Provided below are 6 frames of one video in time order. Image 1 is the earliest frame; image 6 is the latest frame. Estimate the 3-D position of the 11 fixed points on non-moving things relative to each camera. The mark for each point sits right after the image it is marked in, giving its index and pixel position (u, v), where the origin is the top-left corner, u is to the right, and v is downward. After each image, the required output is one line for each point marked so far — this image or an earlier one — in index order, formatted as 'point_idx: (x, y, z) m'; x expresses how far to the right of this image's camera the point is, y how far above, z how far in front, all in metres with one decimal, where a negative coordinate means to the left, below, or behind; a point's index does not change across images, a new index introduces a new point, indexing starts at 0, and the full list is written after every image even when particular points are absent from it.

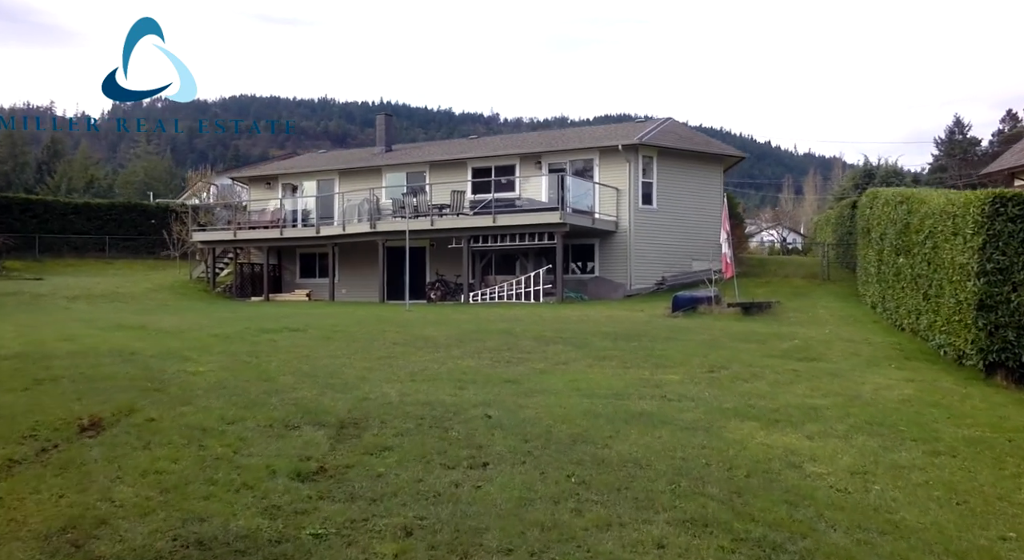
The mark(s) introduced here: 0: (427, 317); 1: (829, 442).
0: (-1.6, -0.7, +17.4) m
1: (+2.3, -1.2, +6.6) m
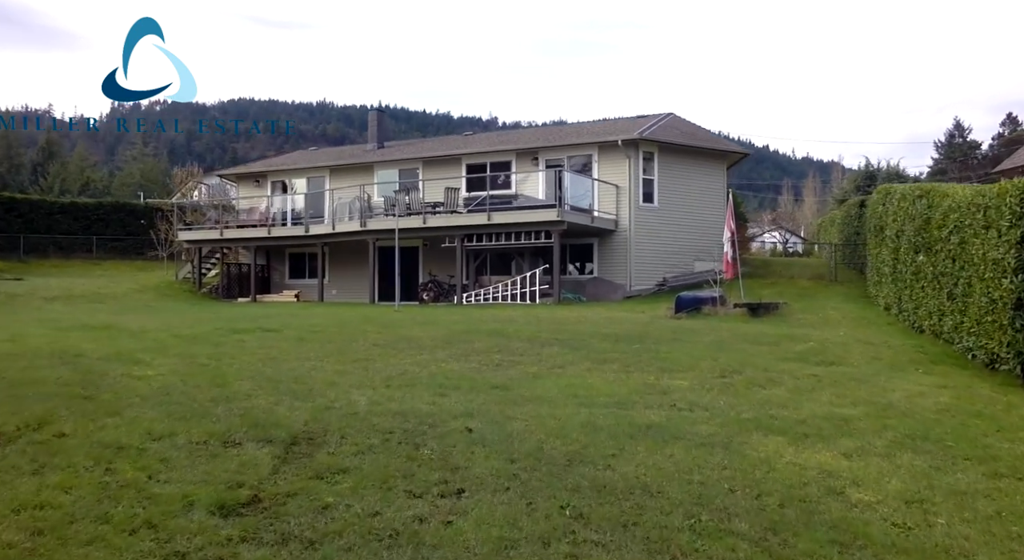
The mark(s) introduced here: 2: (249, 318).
0: (-1.7, -0.7, +16.4) m
1: (+2.2, -1.1, +5.7) m
2: (-4.5, -0.6, +16.0) m
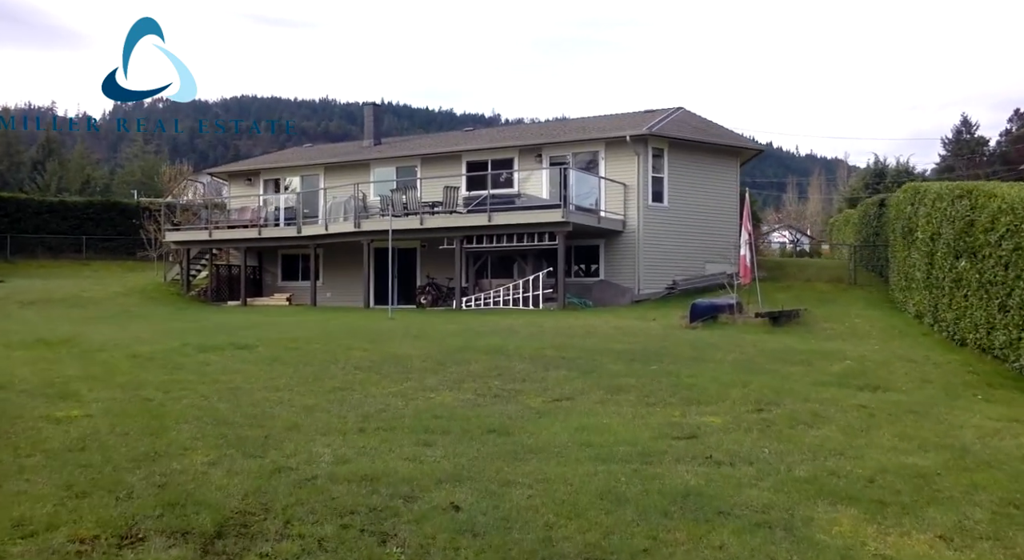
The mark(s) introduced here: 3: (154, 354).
0: (-1.7, -0.8, +15.2) m
1: (+2.2, -1.2, +4.4) m
2: (-4.5, -0.8, +14.8) m
3: (-3.8, -0.8, +9.8) m
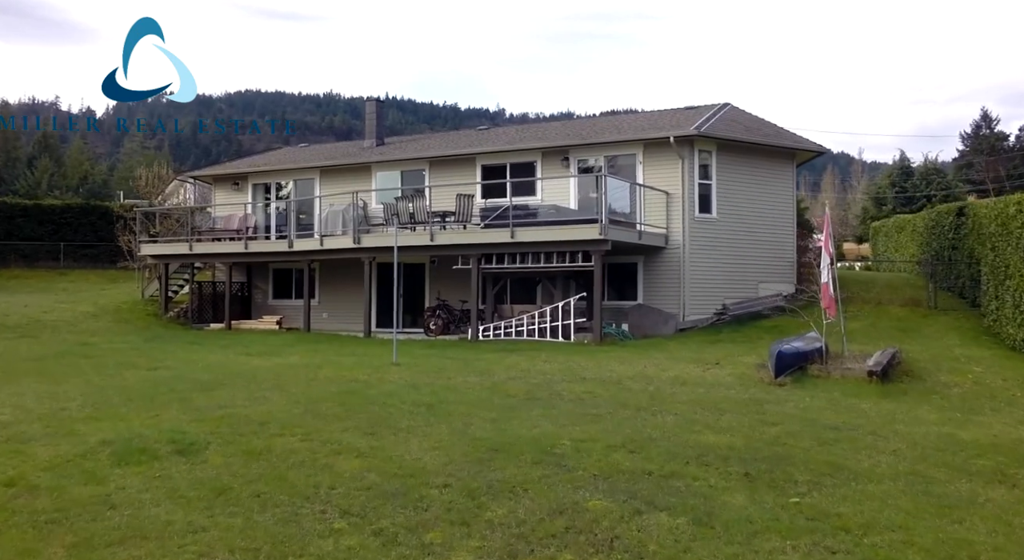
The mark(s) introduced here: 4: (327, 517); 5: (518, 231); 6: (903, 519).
0: (-1.2, -1.3, +12.0) m
1: (+2.6, -1.9, +1.2) m
2: (-4.0, -1.3, +11.5) m
3: (-3.3, -1.4, +6.6) m
4: (-1.1, -1.4, +5.7) m
5: (+0.1, +1.0, +18.5) m
6: (+2.5, -1.5, +5.9) m
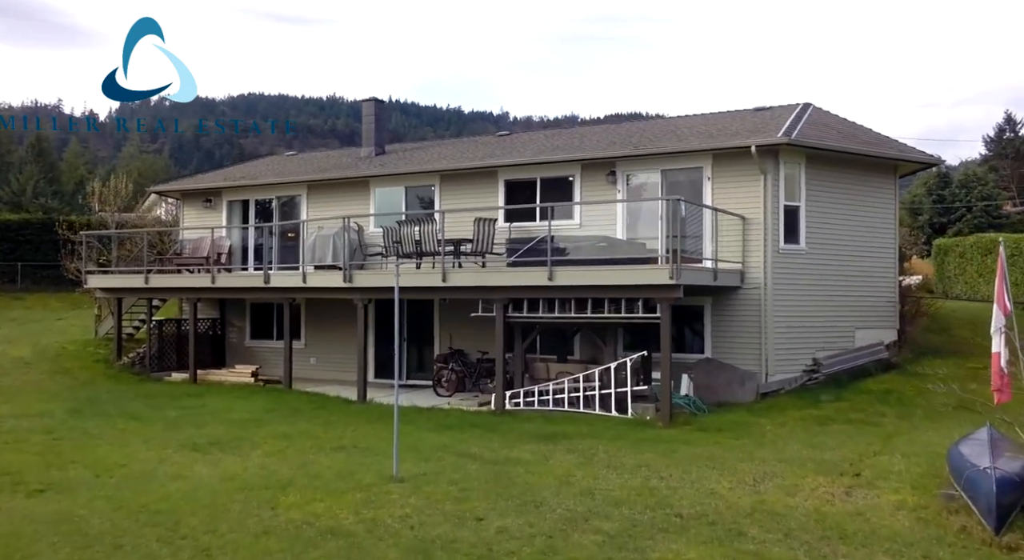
0: (-0.6, -2.1, +7.6) m
1: (+3.1, -2.6, -3.2) m
2: (-3.5, -2.1, +7.2) m
3: (-2.8, -2.1, +2.2) m
4: (-0.6, -2.2, +1.4) m
5: (+0.7, +0.2, +14.1) m
6: (+3.0, -2.3, +1.5) m
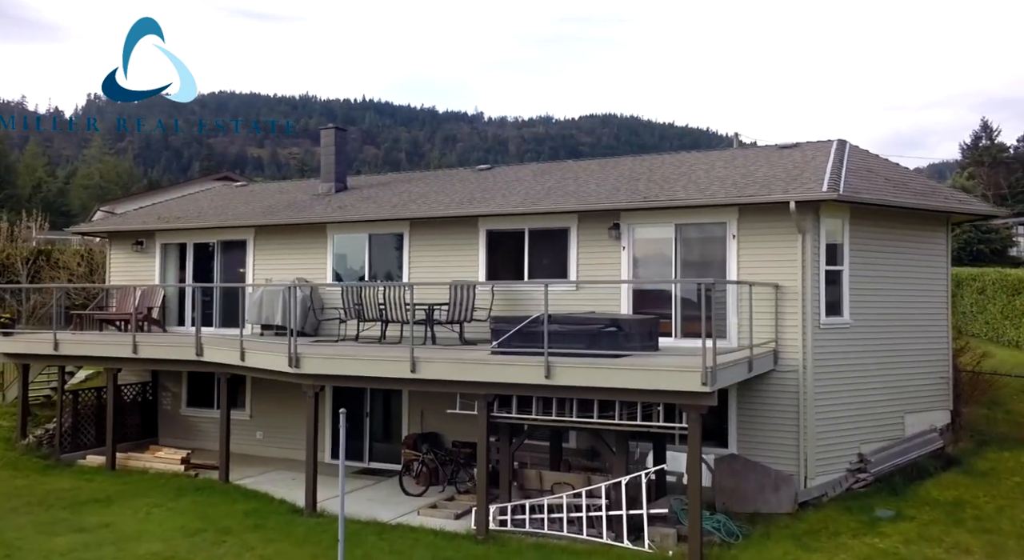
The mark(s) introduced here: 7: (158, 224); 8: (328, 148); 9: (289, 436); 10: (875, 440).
0: (-0.6, -3.3, +4.6) m
1: (+3.4, -3.8, -6.0) m
2: (-3.5, -3.3, +4.1) m
3: (-2.6, -3.3, -0.8) m
4: (-0.4, -3.4, -1.6) m
5: (+0.5, -1.0, +11.2) m
6: (+3.2, -3.5, -1.3) m
7: (-7.0, +1.1, +18.4) m
8: (-3.9, +2.8, +19.6) m
9: (-4.1, -2.8, +17.0) m
10: (+5.4, -2.4, +13.6) m
